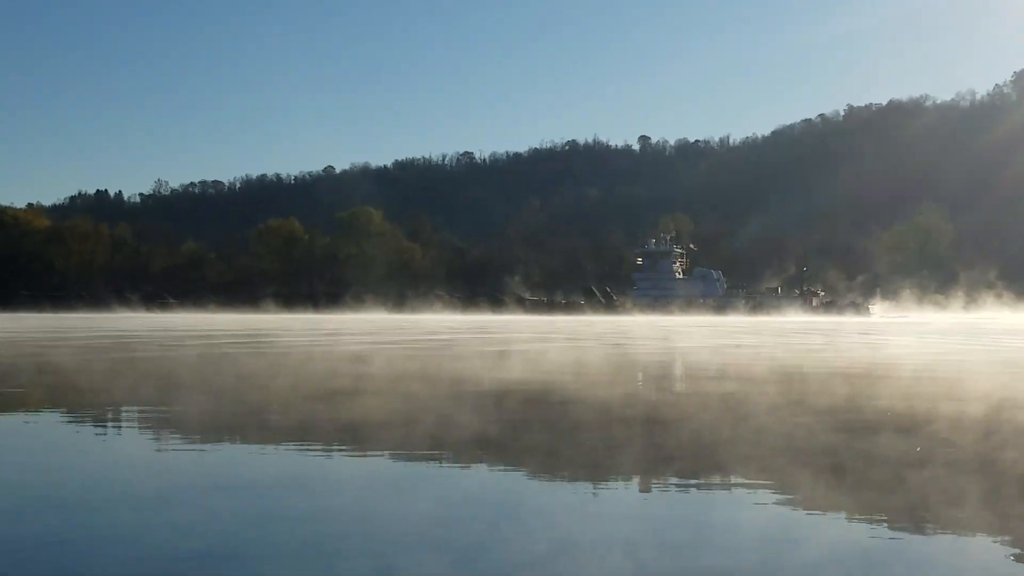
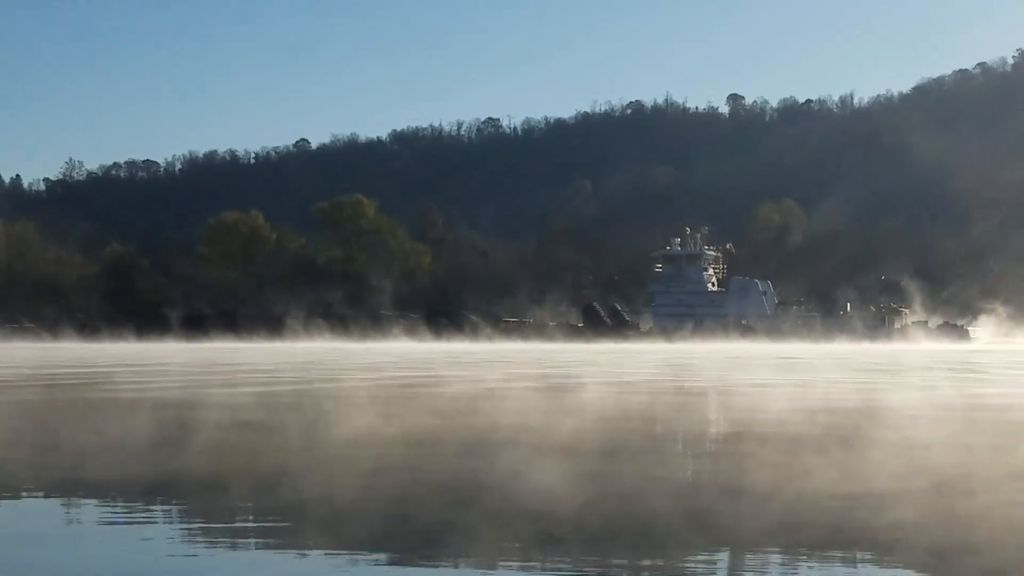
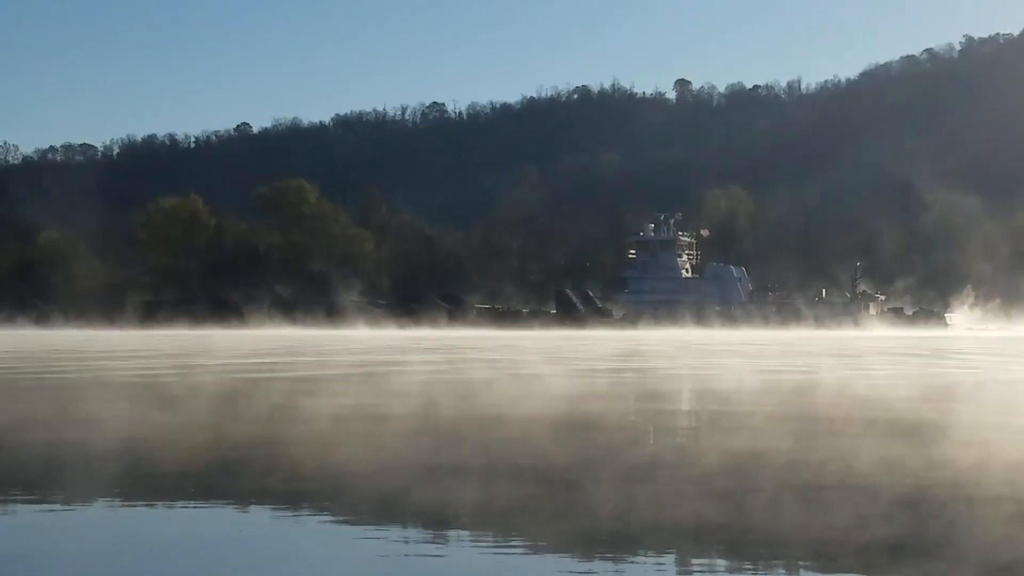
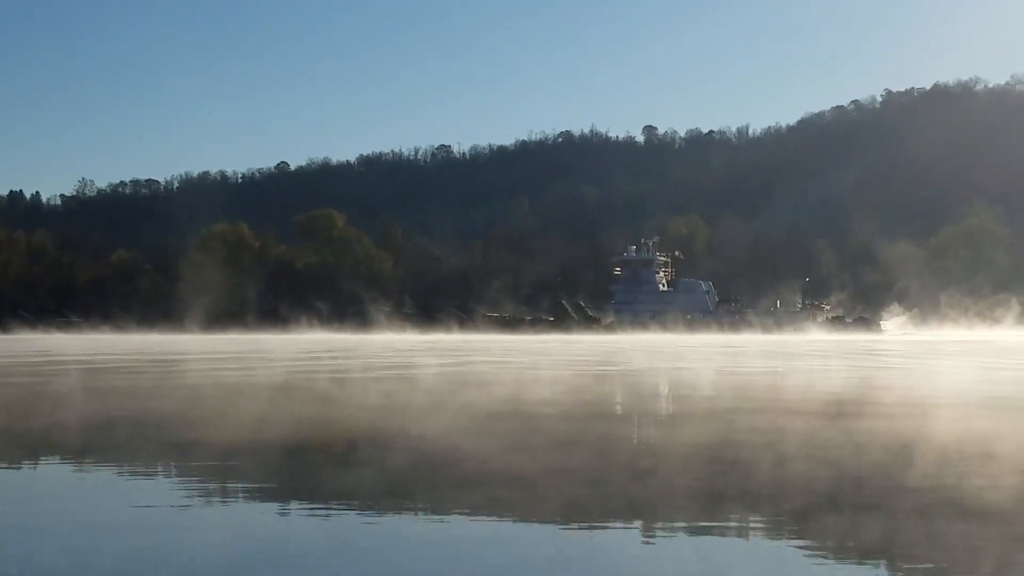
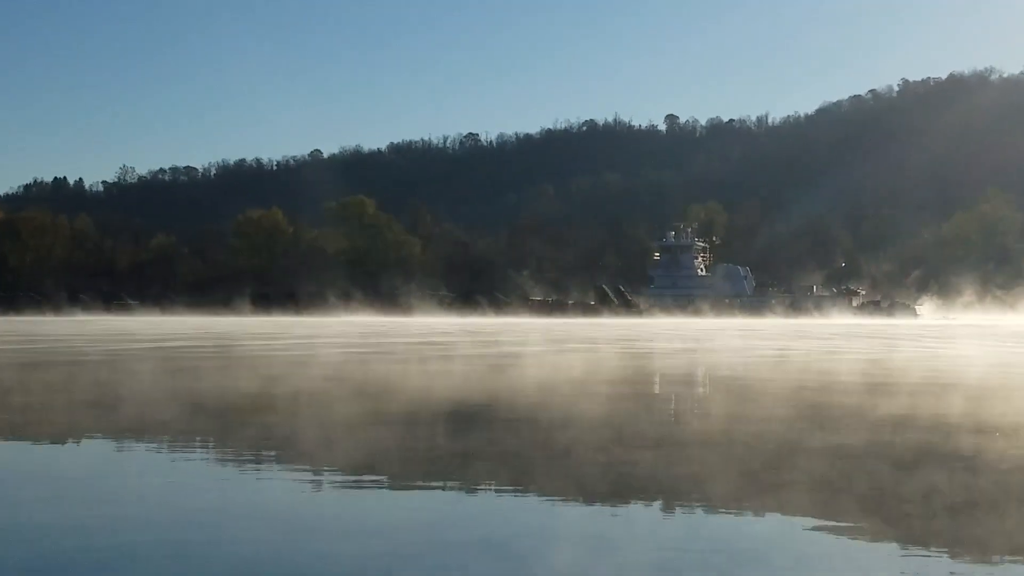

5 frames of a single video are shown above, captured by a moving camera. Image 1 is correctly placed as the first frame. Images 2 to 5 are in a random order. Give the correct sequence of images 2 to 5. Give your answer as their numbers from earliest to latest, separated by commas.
5, 4, 3, 2
